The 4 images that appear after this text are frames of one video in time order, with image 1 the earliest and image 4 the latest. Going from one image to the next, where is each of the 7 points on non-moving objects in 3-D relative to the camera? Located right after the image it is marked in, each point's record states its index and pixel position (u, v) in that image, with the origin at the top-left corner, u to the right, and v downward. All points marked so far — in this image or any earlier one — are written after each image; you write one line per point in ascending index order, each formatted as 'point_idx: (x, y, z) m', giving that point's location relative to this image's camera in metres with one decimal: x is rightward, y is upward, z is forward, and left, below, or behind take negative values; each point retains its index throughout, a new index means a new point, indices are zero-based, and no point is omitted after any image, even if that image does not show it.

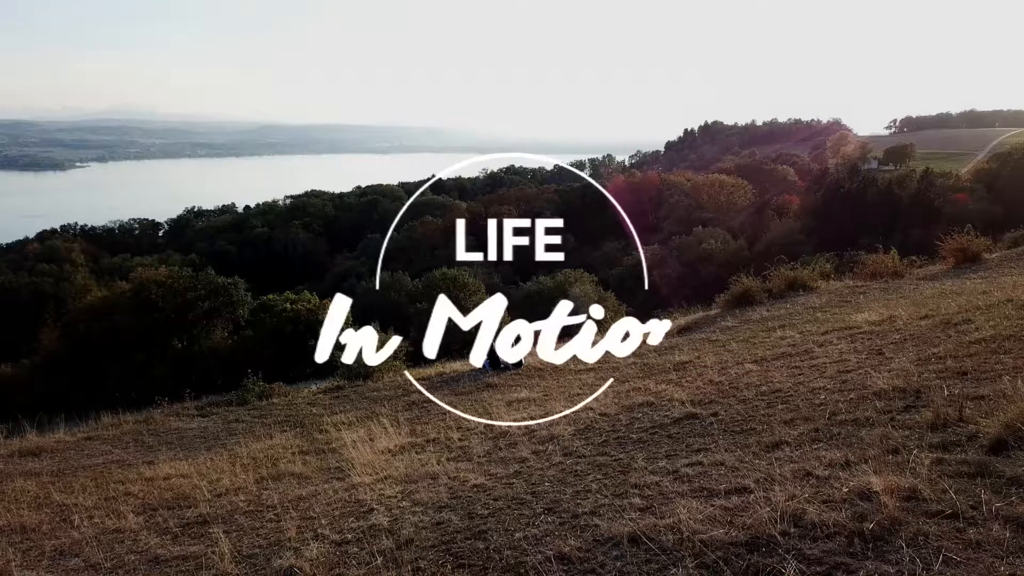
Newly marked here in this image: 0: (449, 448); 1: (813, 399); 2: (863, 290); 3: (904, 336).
0: (-0.6, -1.6, +6.4) m
1: (+2.7, -1.0, +5.7) m
2: (+9.1, 0.0, +16.3) m
3: (+5.5, -0.7, +8.7) m
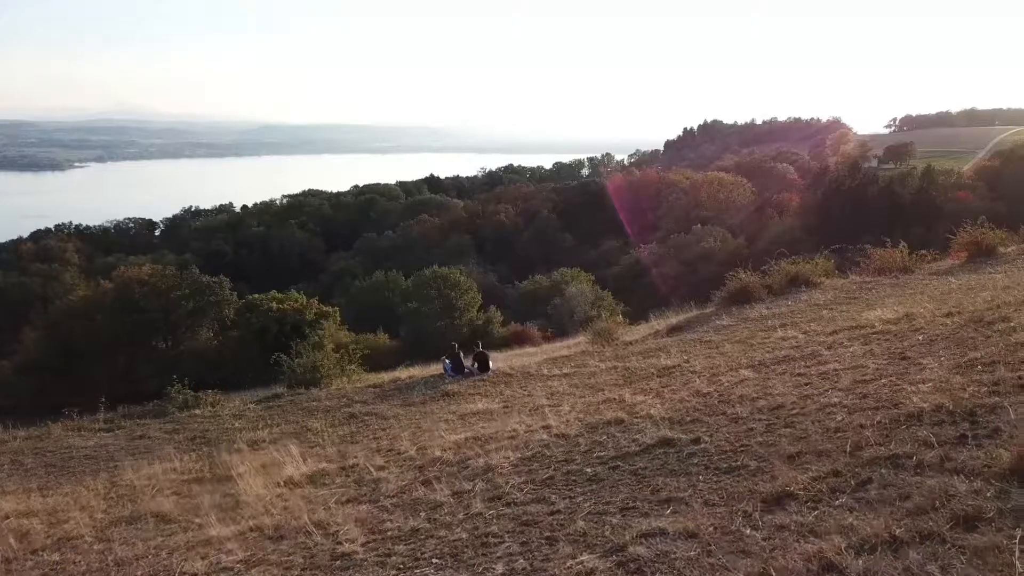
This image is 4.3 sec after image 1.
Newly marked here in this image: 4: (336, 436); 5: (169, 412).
0: (-1.2, -1.6, +5.0) m
1: (+2.2, -0.9, +4.3) m
2: (+8.5, +0.1, +14.9) m
3: (+4.9, -0.6, +7.3) m
4: (-2.0, -1.7, +7.3) m
5: (-4.9, -1.8, +8.9) m
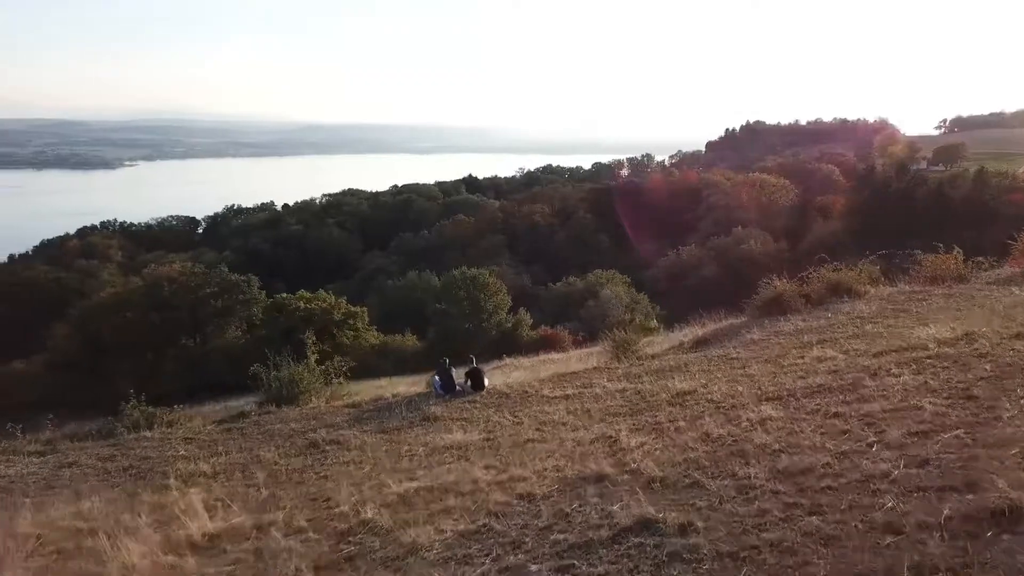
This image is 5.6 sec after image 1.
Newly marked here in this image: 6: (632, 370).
0: (-1.6, -1.7, +4.0) m
1: (+1.7, -1.1, +3.0) m
2: (+8.7, -0.2, +13.3) m
3: (+4.6, -0.8, +5.9) m
4: (-2.3, -1.8, +6.2) m
5: (-5.0, -1.8, +8.0) m
6: (+2.1, -1.4, +10.7) m
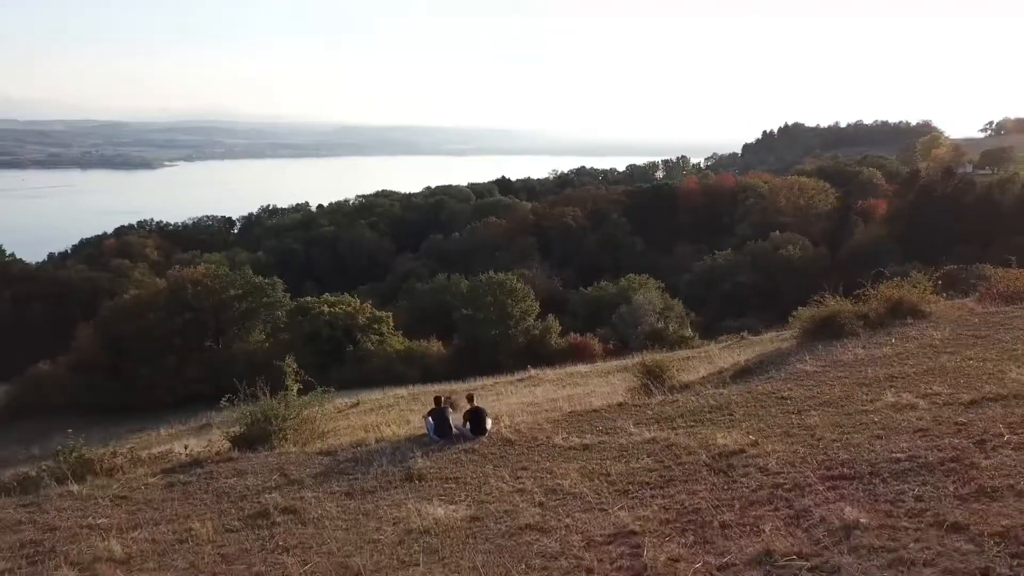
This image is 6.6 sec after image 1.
0: (-1.8, -2.0, +2.5) m
1: (+1.5, -1.4, +1.4) m
2: (+9.0, -0.6, +11.4) m
3: (+4.6, -1.2, +4.2) m
4: (-2.4, -2.1, +4.8) m
5: (-5.0, -2.1, +6.8) m
6: (+2.2, -1.8, +9.1) m
